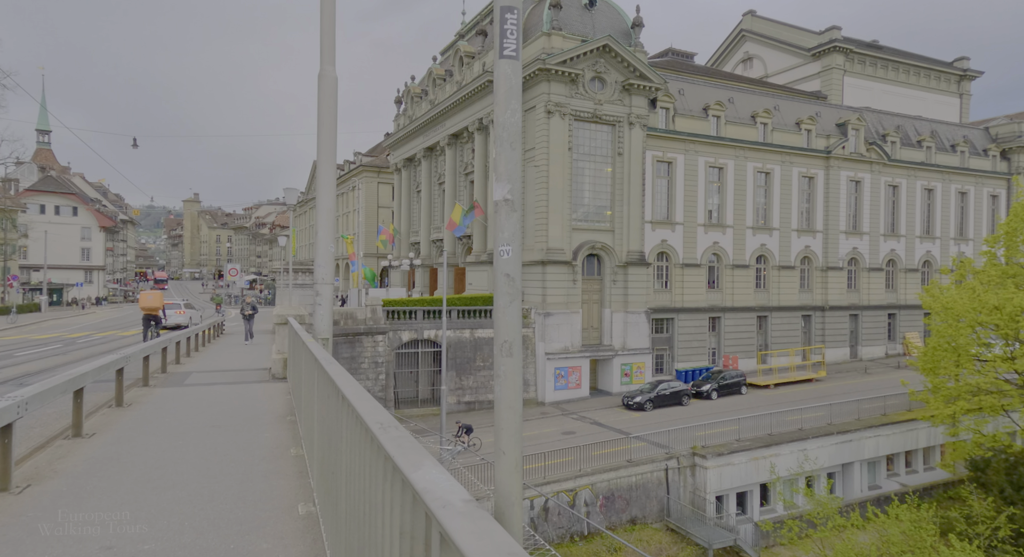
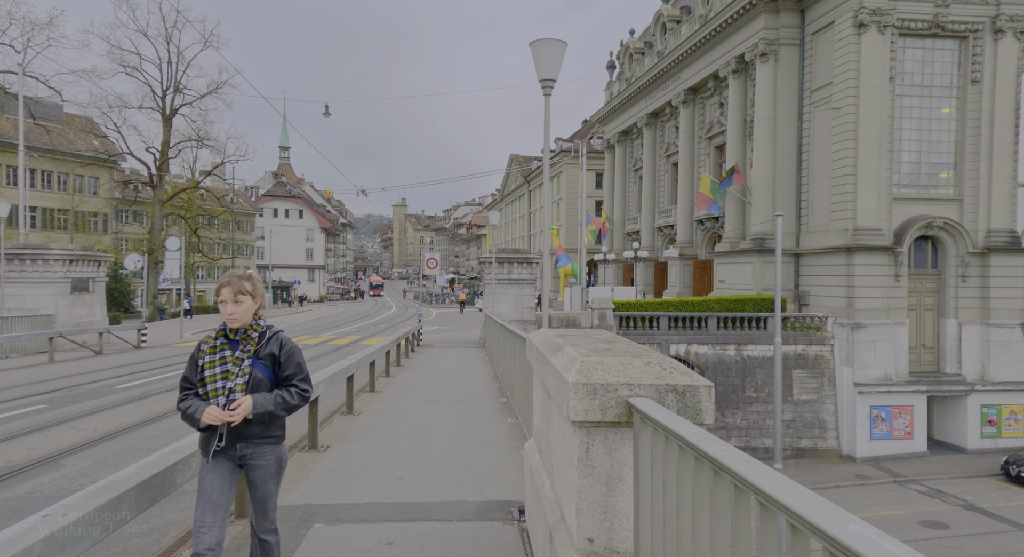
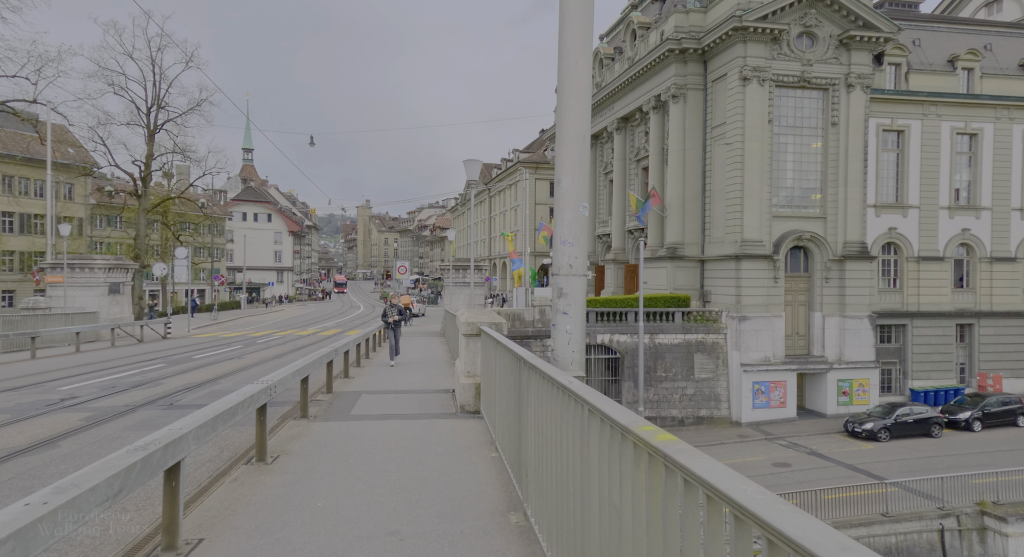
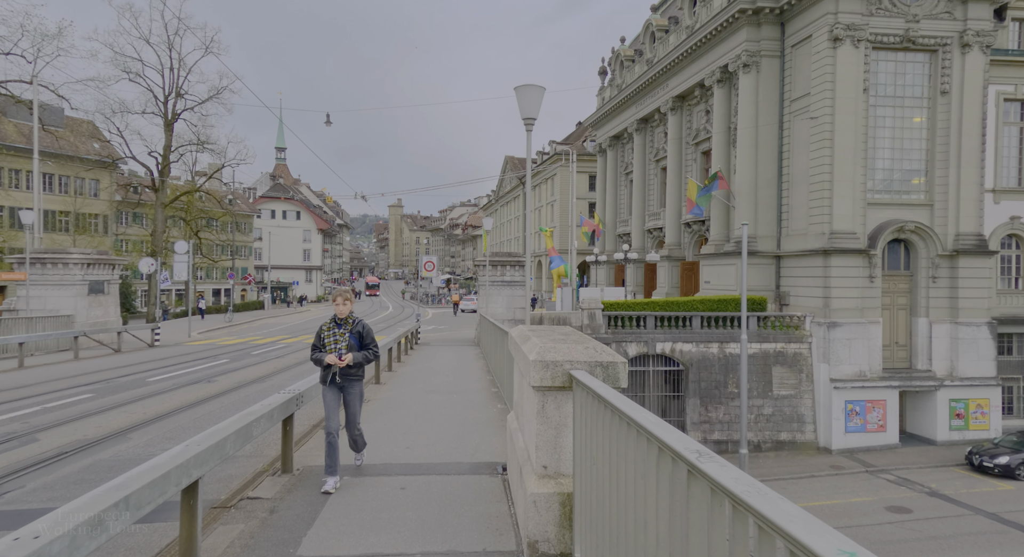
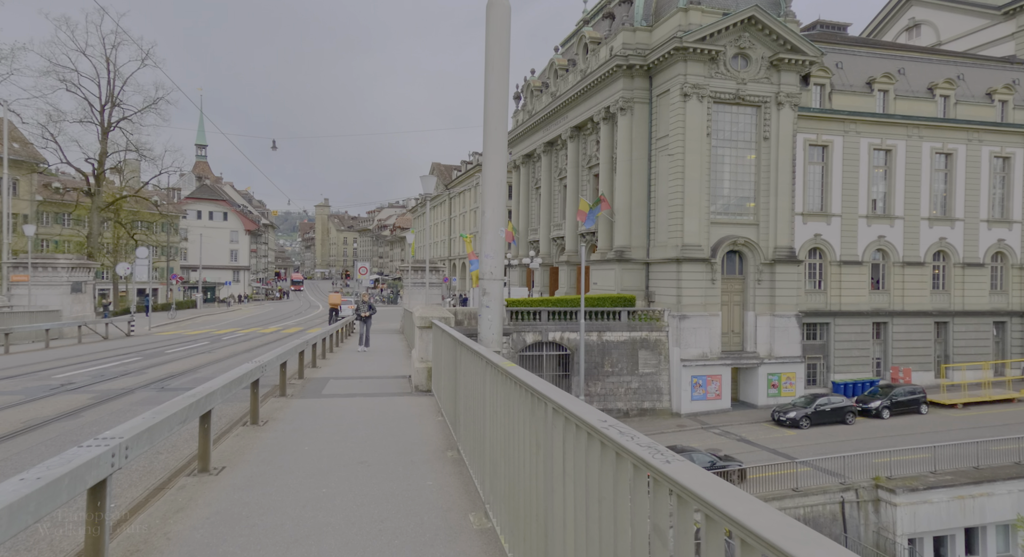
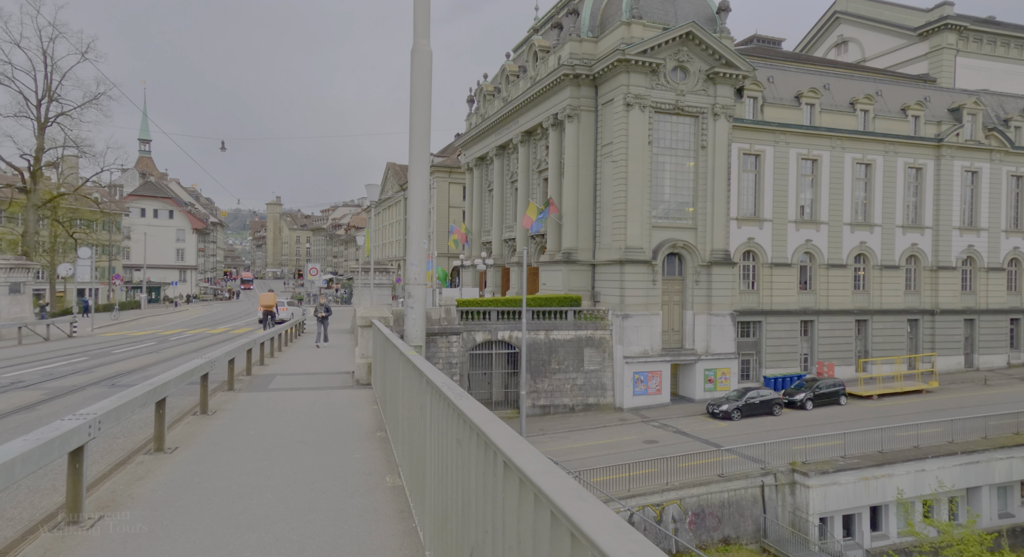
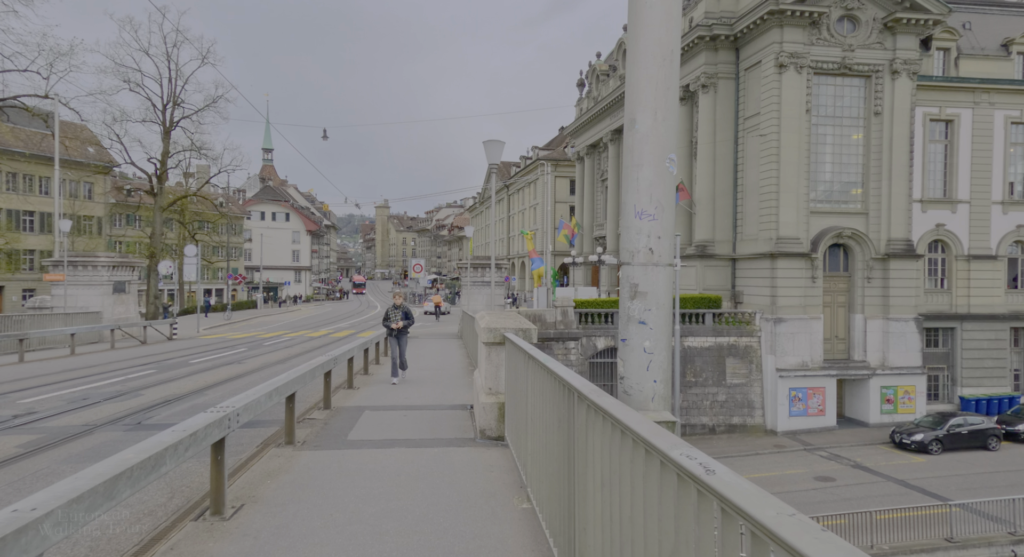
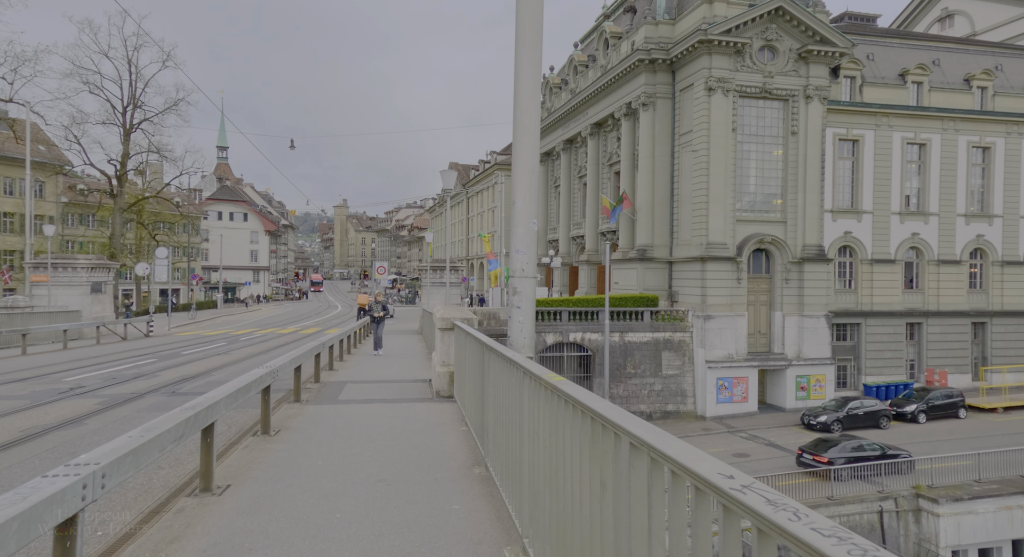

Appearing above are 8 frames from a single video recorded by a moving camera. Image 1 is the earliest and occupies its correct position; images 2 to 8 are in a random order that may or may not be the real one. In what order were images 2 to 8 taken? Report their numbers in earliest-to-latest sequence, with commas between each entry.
6, 5, 8, 3, 7, 4, 2
